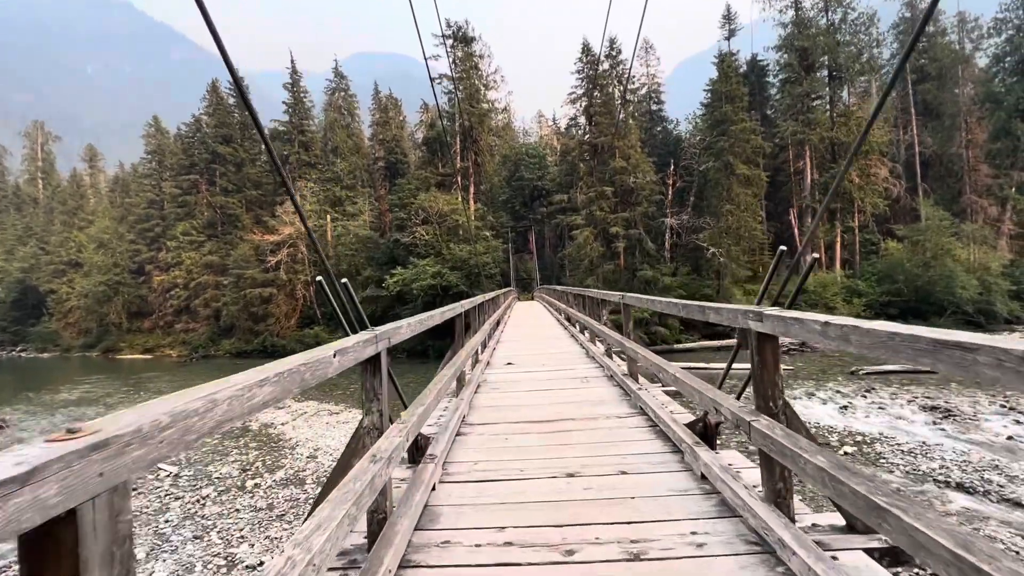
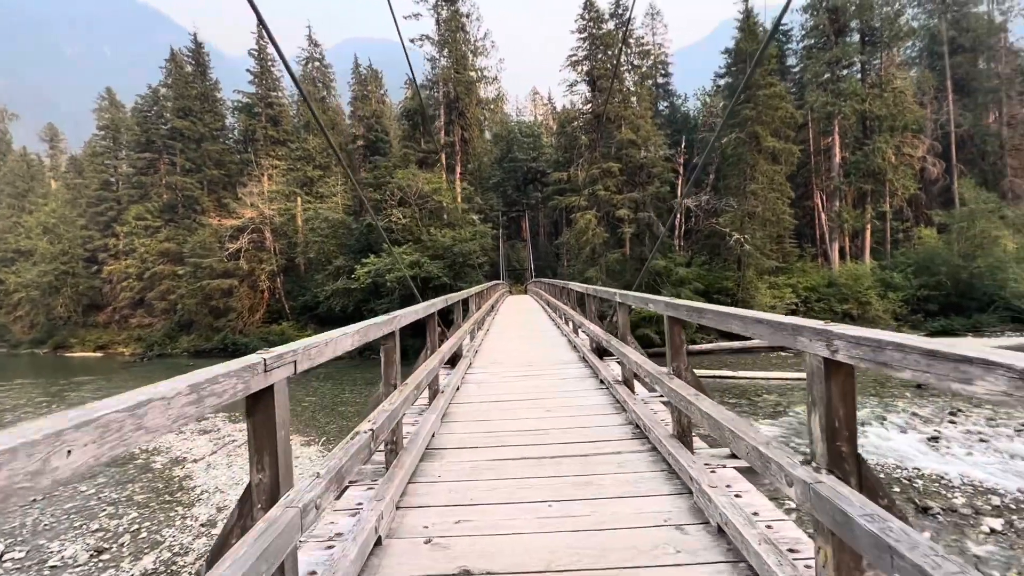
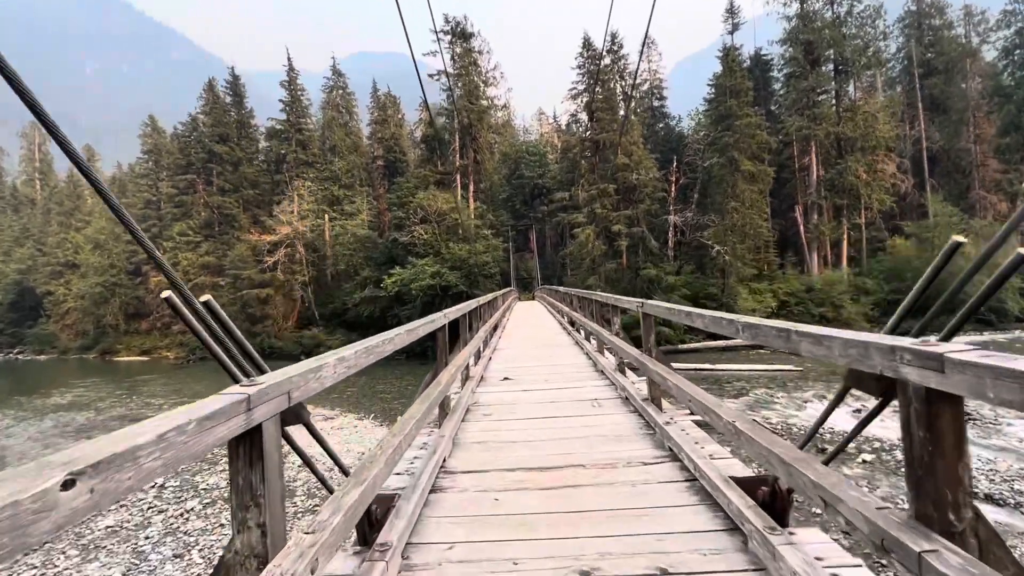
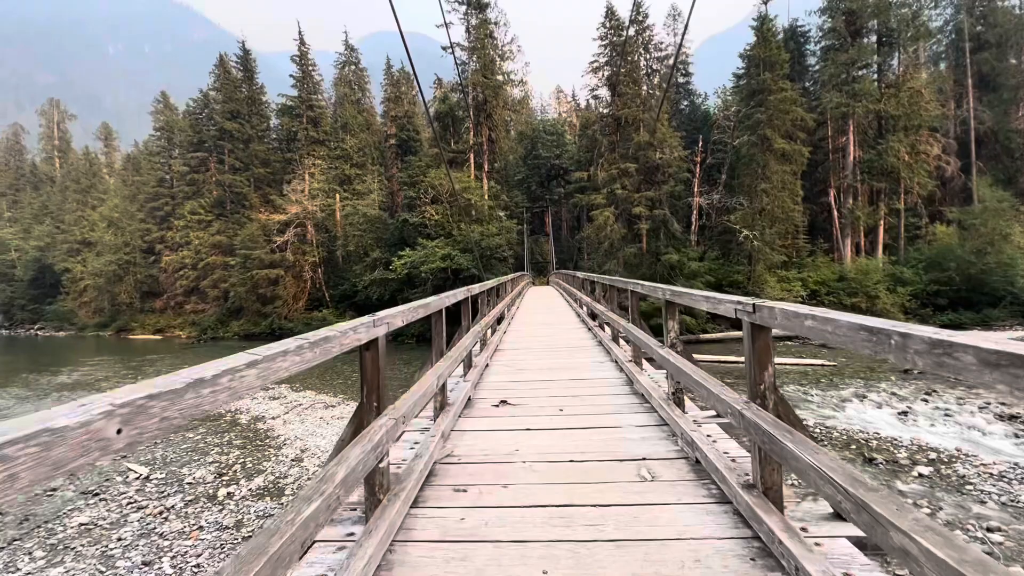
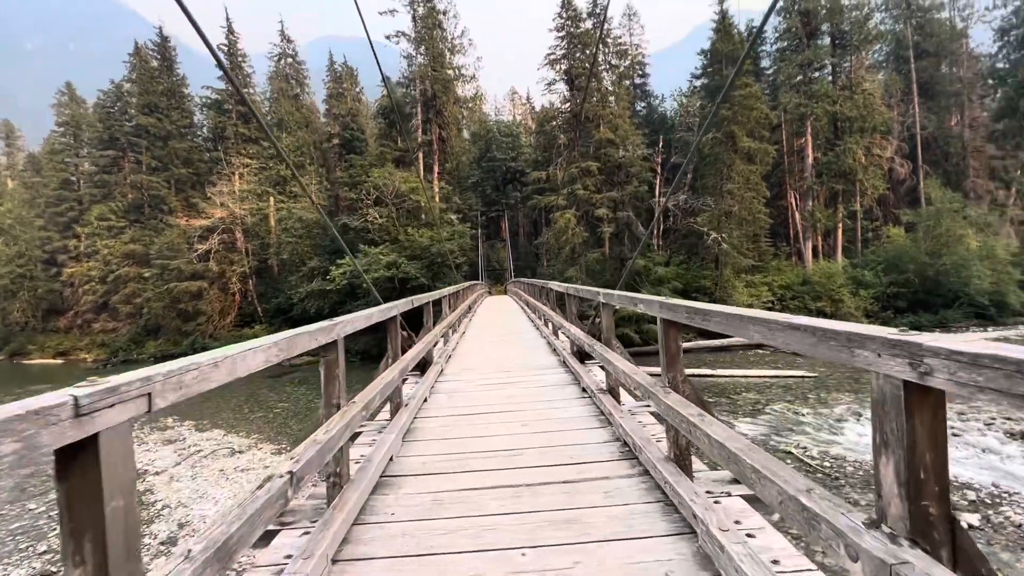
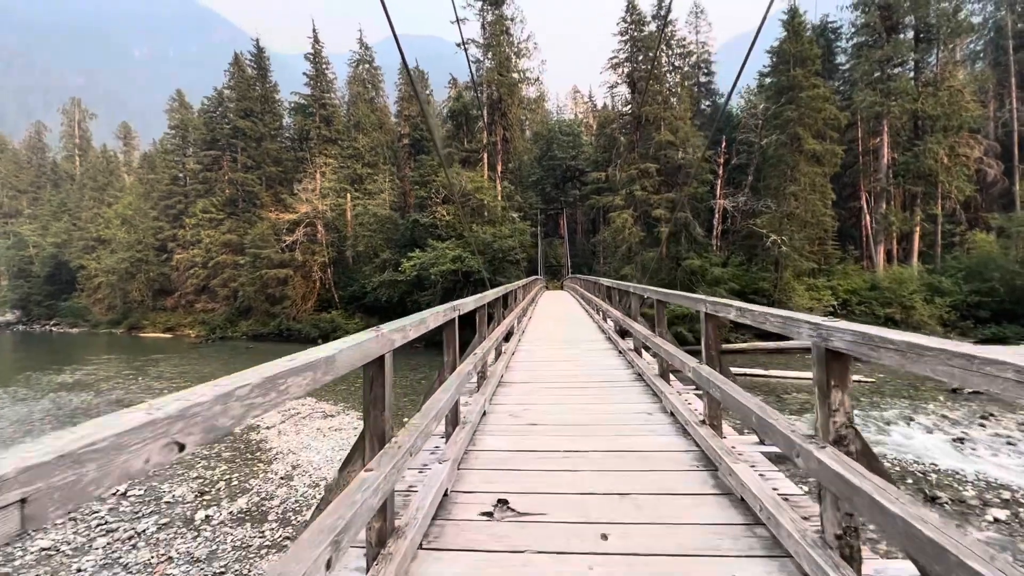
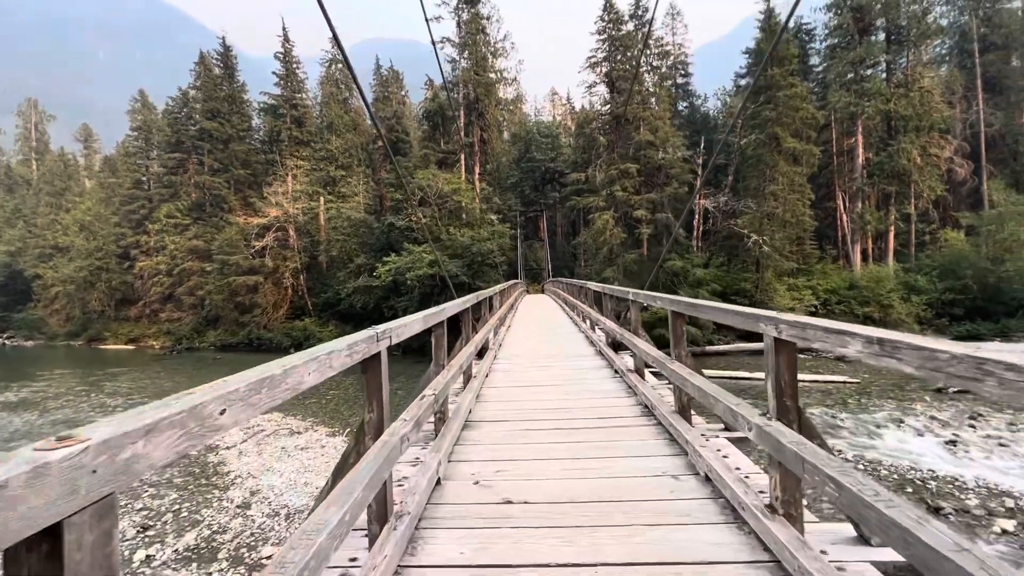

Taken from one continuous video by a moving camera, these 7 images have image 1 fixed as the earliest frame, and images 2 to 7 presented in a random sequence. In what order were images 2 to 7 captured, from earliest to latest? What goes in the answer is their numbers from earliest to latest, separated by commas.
3, 4, 6, 7, 2, 5
